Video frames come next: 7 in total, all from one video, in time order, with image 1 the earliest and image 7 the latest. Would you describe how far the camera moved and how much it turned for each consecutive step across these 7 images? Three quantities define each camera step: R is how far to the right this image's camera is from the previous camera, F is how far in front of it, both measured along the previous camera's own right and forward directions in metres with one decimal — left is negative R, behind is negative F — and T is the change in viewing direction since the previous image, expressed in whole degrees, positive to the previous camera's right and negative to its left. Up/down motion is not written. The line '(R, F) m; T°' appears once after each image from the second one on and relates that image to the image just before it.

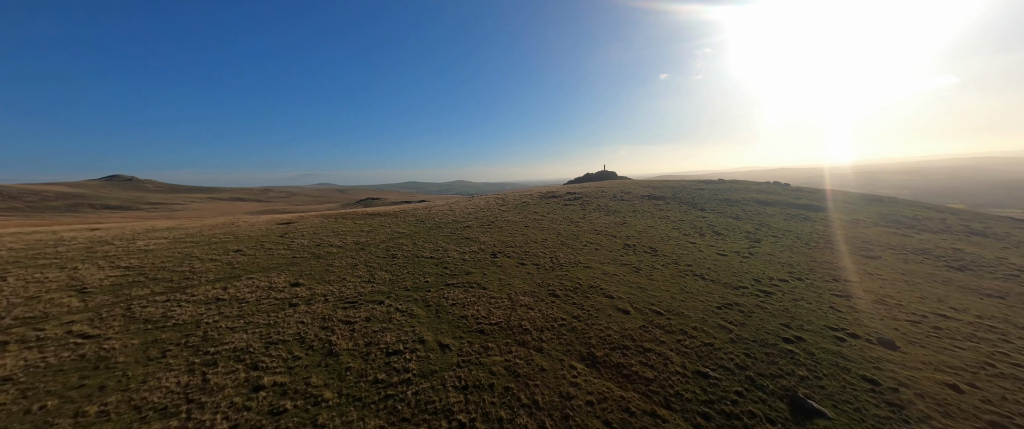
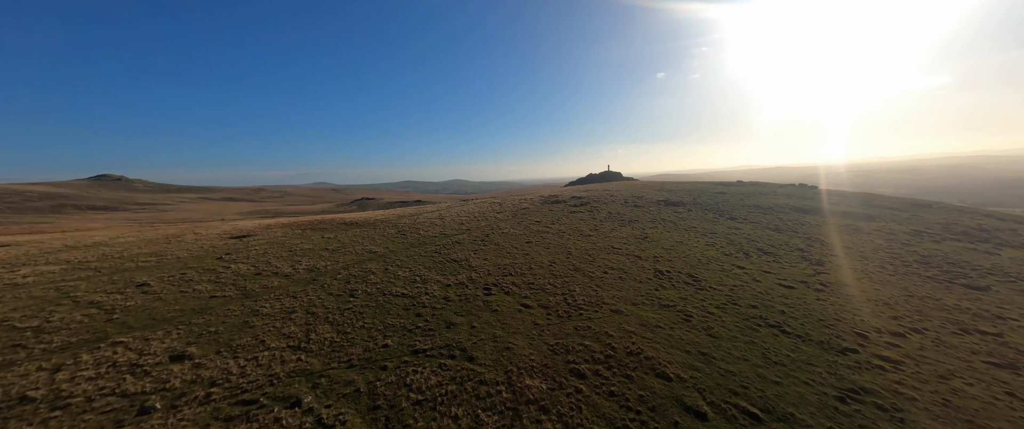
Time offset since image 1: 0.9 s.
(-0.1, +4.3) m; +1°
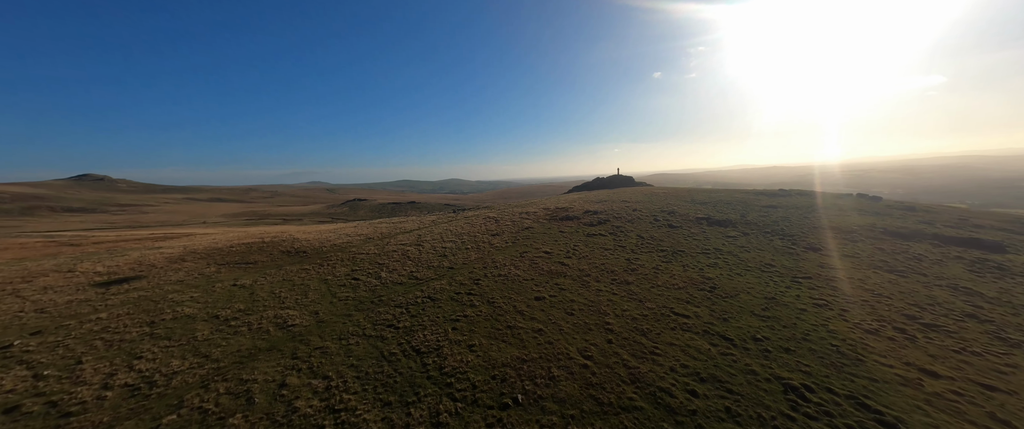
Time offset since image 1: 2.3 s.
(-0.3, +7.1) m; +1°
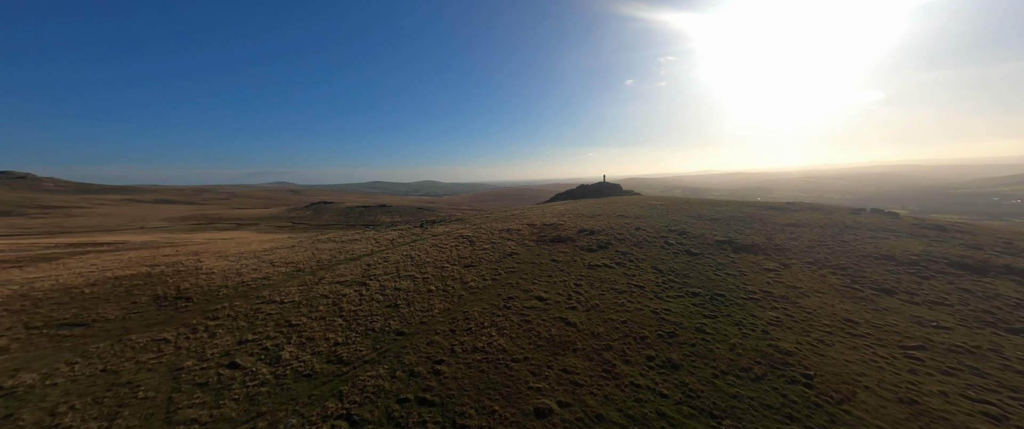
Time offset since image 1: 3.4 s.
(-0.2, +5.6) m; +4°
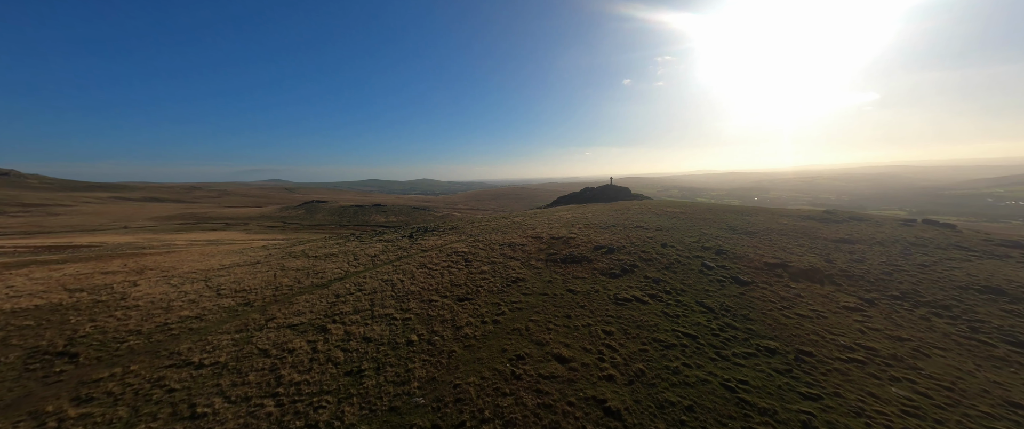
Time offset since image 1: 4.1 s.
(-0.5, +3.9) m; +1°
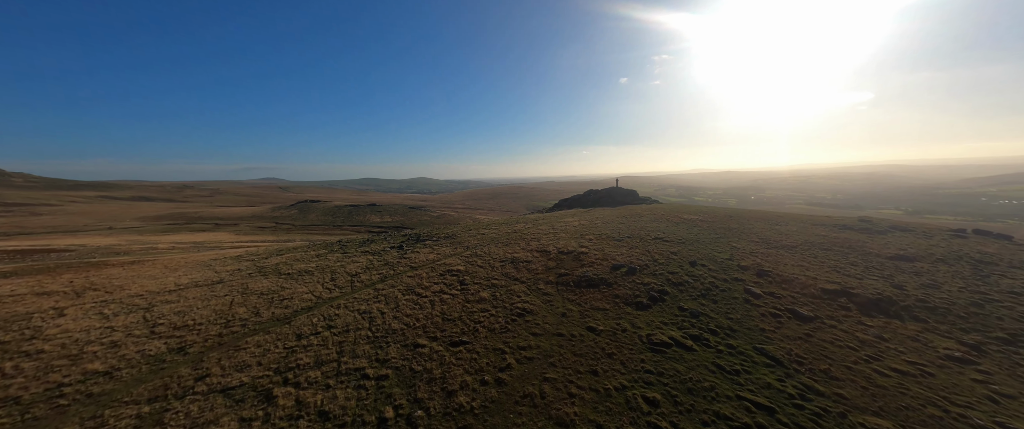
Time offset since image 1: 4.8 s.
(-0.4, +3.1) m; +1°
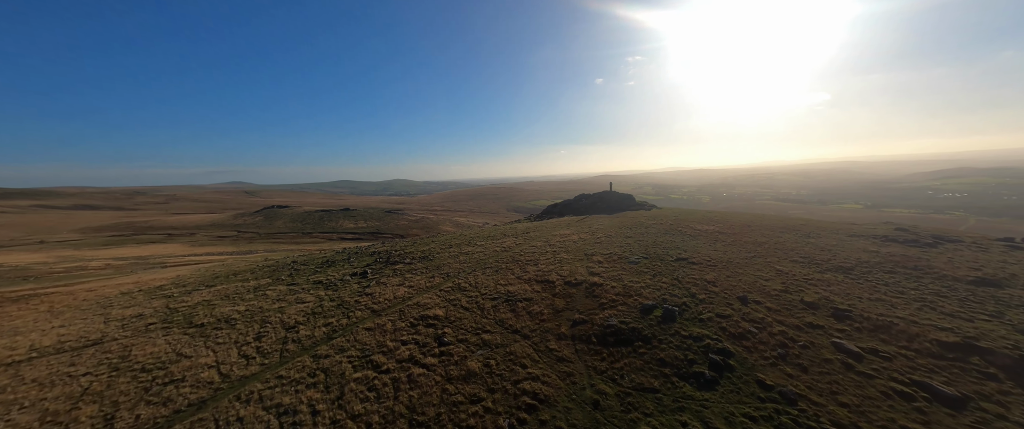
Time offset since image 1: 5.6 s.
(-0.6, +4.8) m; +4°
